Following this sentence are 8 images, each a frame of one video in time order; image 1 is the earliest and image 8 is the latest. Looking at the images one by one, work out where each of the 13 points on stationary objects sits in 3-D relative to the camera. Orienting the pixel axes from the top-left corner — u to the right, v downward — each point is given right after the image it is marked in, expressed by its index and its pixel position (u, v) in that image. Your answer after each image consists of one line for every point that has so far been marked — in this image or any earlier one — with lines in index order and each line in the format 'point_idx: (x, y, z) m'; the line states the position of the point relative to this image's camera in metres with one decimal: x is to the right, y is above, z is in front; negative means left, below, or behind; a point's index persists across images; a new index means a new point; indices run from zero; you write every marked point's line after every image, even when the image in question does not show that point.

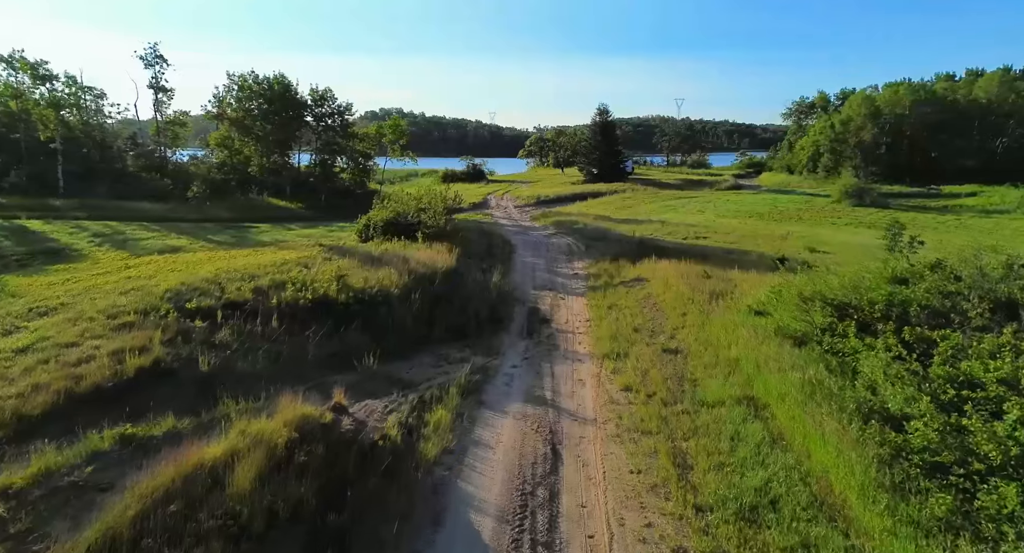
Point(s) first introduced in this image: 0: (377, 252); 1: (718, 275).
0: (-4.1, +0.7, +18.1) m
1: (+5.9, 0.0, +16.9) m
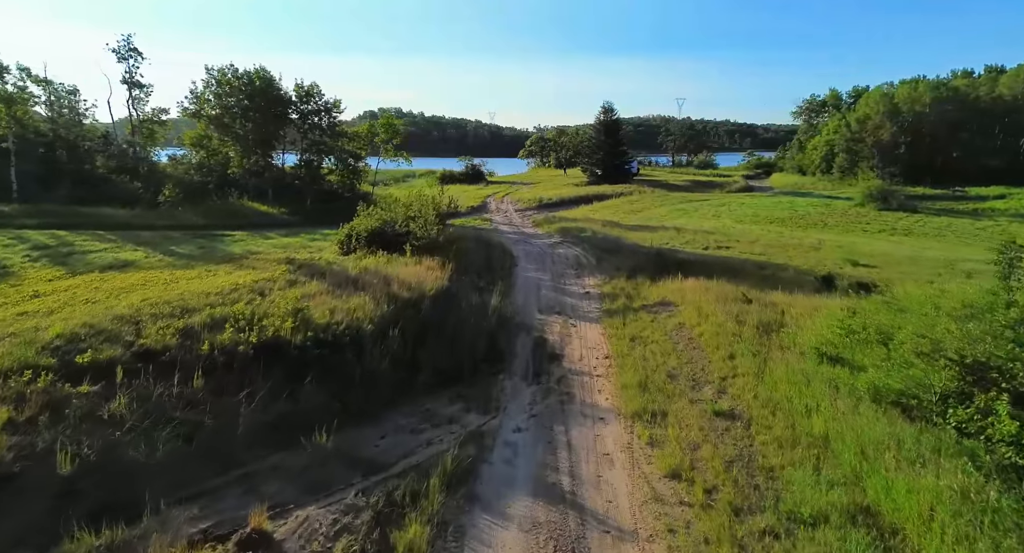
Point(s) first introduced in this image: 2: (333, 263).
0: (-4.0, +0.1, +15.4) m
1: (+6.0, -0.6, +14.2) m
2: (-5.2, +0.3, +16.9) m
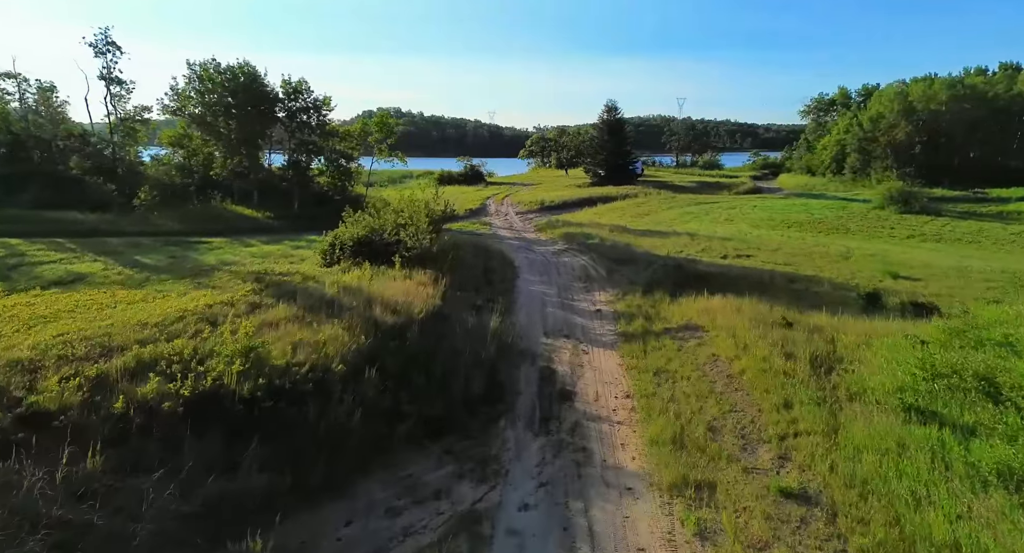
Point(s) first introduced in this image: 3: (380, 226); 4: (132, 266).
0: (-4.0, -0.3, +13.4) m
1: (+6.0, -1.0, +12.2) m
2: (-5.1, -0.1, +14.9) m
3: (-4.1, +1.5, +18.5) m
4: (-11.5, +0.3, +17.7) m
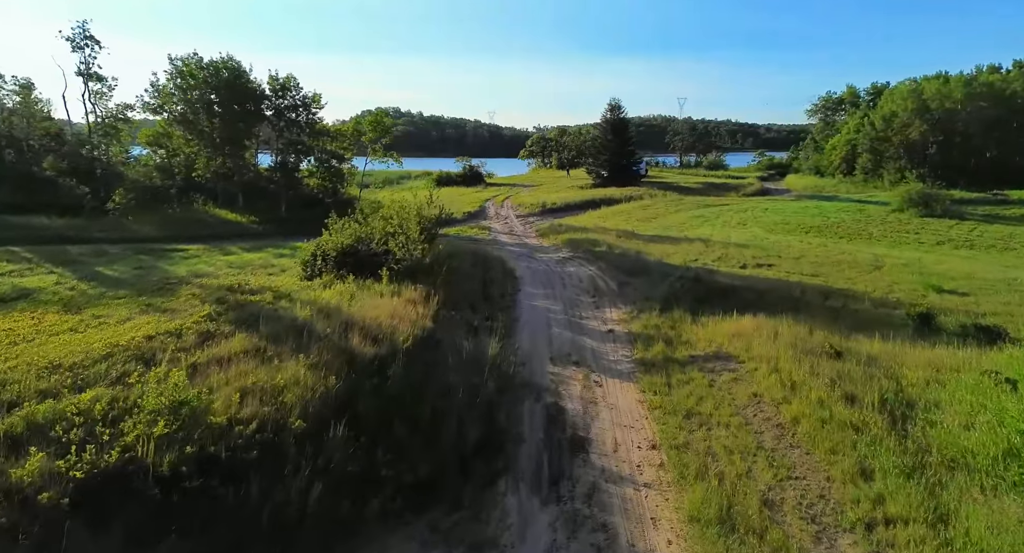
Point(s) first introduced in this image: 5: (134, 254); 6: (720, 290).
0: (-4.0, -0.7, +11.6) m
1: (+6.1, -1.4, +10.4) m
2: (-5.1, -0.5, +13.1) m
3: (-4.1, +1.2, +16.7) m
4: (-11.4, -0.1, +16.0) m
5: (-12.8, +0.8, +19.9) m
6: (+5.4, -0.4, +15.4) m
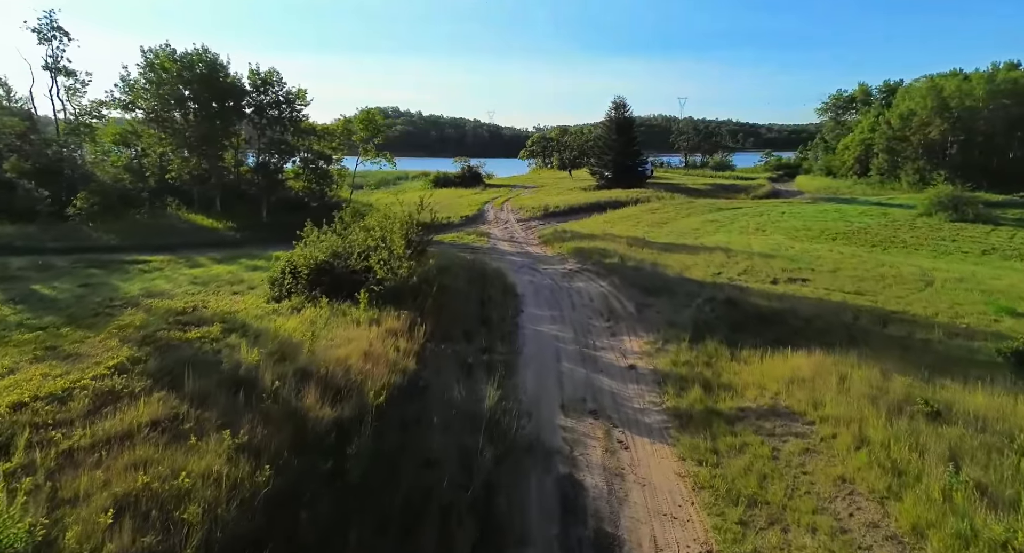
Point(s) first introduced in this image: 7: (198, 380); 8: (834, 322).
0: (-3.9, -1.2, +9.3) m
1: (+6.1, -1.8, +8.1) m
2: (-5.1, -1.0, +10.8) m
3: (-4.1, +0.7, +14.3) m
4: (-11.4, -0.6, +13.6) m
5: (-12.8, +0.3, +17.6) m
6: (+5.5, -0.9, +13.1) m
7: (-4.1, -1.4, +7.5) m
8: (+7.0, -1.0, +12.7) m
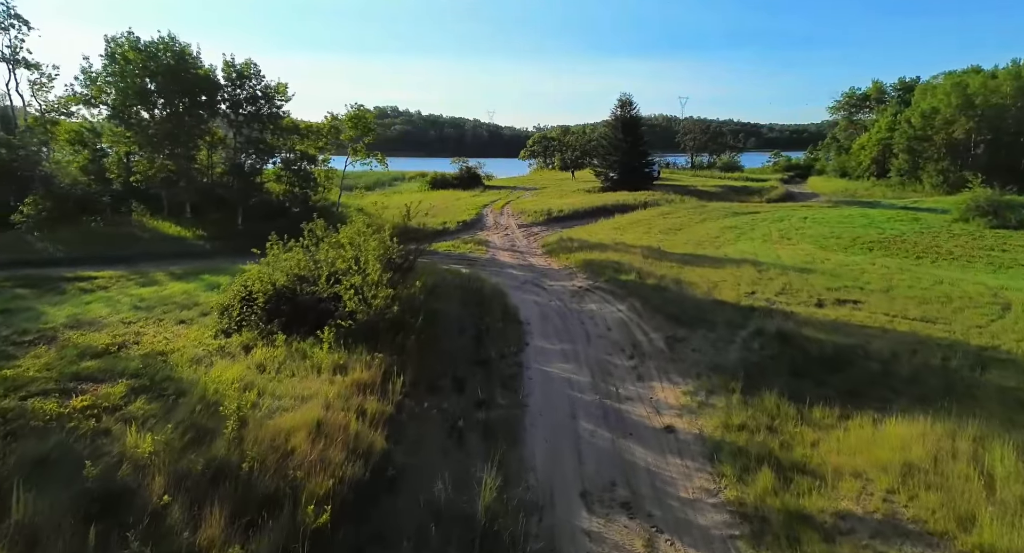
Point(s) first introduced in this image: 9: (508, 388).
0: (-3.9, -1.7, +6.7) m
1: (+6.1, -2.4, +5.5) m
2: (-5.0, -1.5, +8.1) m
3: (-4.0, +0.1, +11.7) m
4: (-11.4, -1.1, +11.0) m
5: (-12.7, -0.3, +15.0) m
6: (+5.5, -1.4, +10.5) m
7: (-4.0, -1.9, +4.9) m
8: (+7.0, -1.5, +10.1) m
9: (-0.1, -1.9, +10.3) m
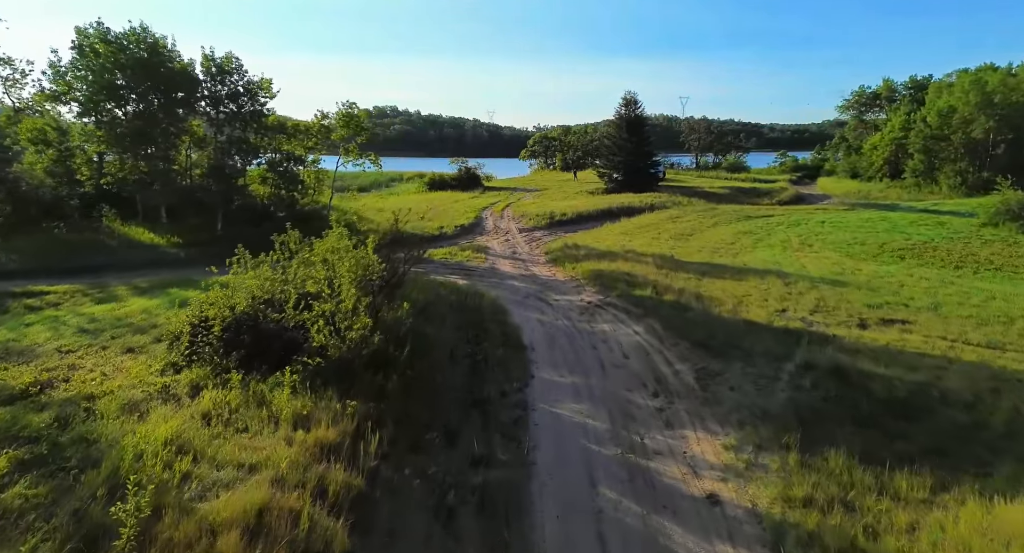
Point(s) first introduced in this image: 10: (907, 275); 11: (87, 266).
0: (-3.8, -2.1, +4.9) m
1: (+6.2, -2.8, +3.7) m
2: (-5.0, -1.9, +6.3) m
3: (-4.0, -0.3, +9.9) m
4: (-11.3, -1.5, +9.2) m
5: (-12.7, -0.7, +13.2) m
6: (+5.6, -1.8, +8.7) m
7: (-4.0, -2.3, +3.1) m
8: (+7.1, -1.9, +8.3) m
9: (0.0, -2.3, +8.5) m
10: (+12.5, 0.0, +18.6) m
11: (-13.2, +0.4, +18.3) m
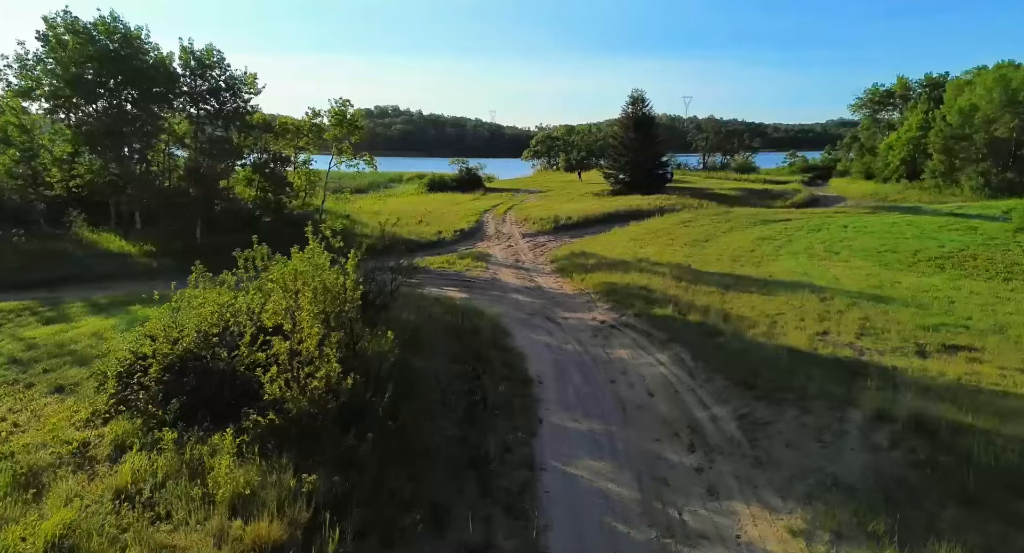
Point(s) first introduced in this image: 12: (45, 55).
0: (-3.8, -2.5, +3.1) m
1: (+6.2, -3.2, +1.9) m
2: (-4.9, -2.3, +4.5) m
3: (-3.9, -0.7, +8.1) m
4: (-11.2, -1.9, +7.4) m
5: (-12.6, -1.0, +11.4) m
6: (+5.6, -2.2, +6.8) m
7: (-3.9, -2.7, +1.3) m
8: (+7.1, -2.3, +6.5) m
9: (0.0, -2.7, +6.7) m
10: (+12.6, -0.4, +16.8) m
11: (-13.1, 0.0, +16.6) m
12: (-15.8, +7.6, +19.9) m
